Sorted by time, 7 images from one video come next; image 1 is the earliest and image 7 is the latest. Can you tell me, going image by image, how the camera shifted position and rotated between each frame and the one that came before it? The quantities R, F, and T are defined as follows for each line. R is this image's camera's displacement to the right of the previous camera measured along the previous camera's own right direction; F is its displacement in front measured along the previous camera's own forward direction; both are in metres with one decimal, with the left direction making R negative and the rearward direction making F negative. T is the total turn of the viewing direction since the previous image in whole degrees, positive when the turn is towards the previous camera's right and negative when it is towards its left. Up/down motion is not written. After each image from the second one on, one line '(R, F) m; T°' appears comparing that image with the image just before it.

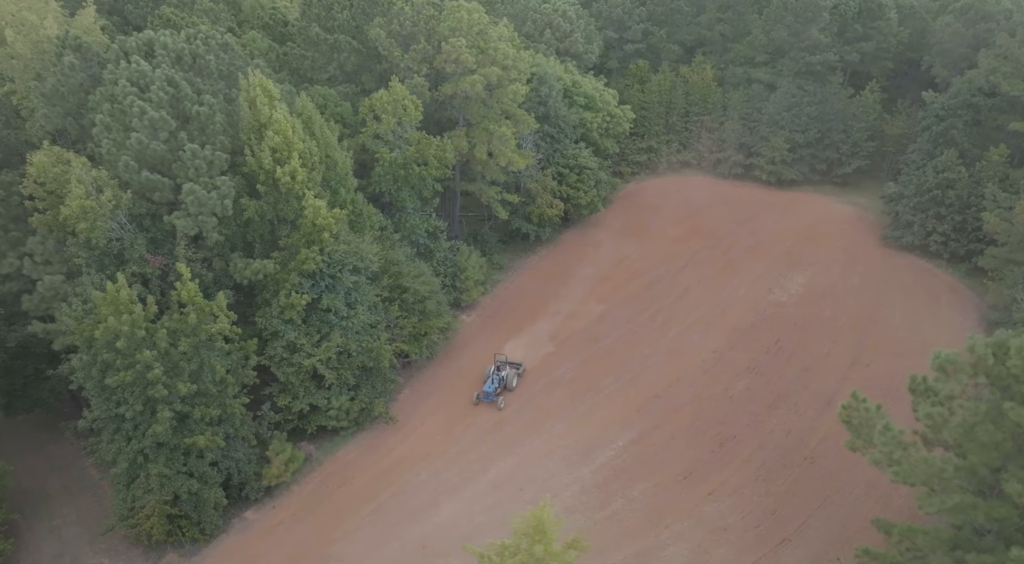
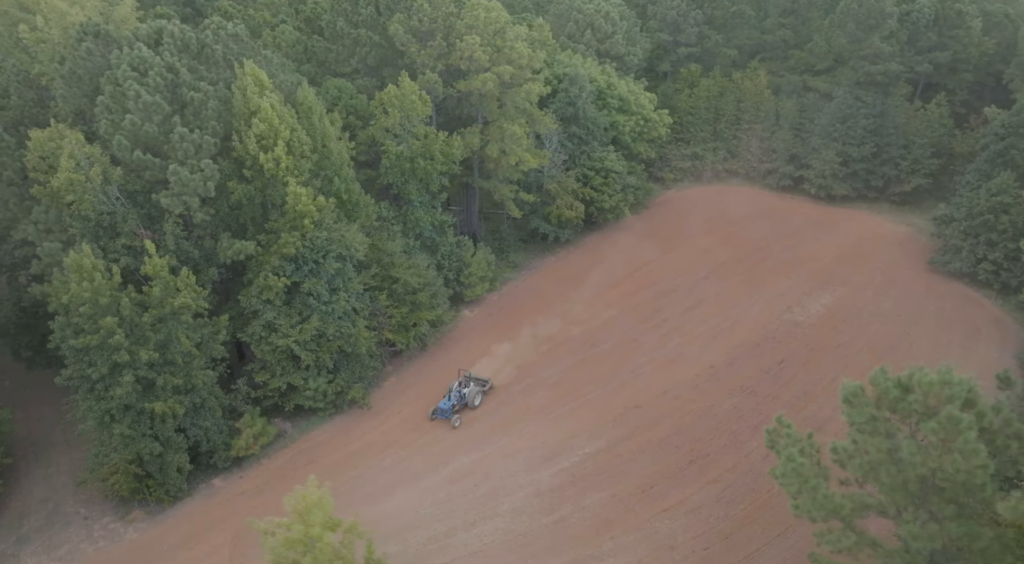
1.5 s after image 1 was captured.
(+3.8, +0.2) m; -7°
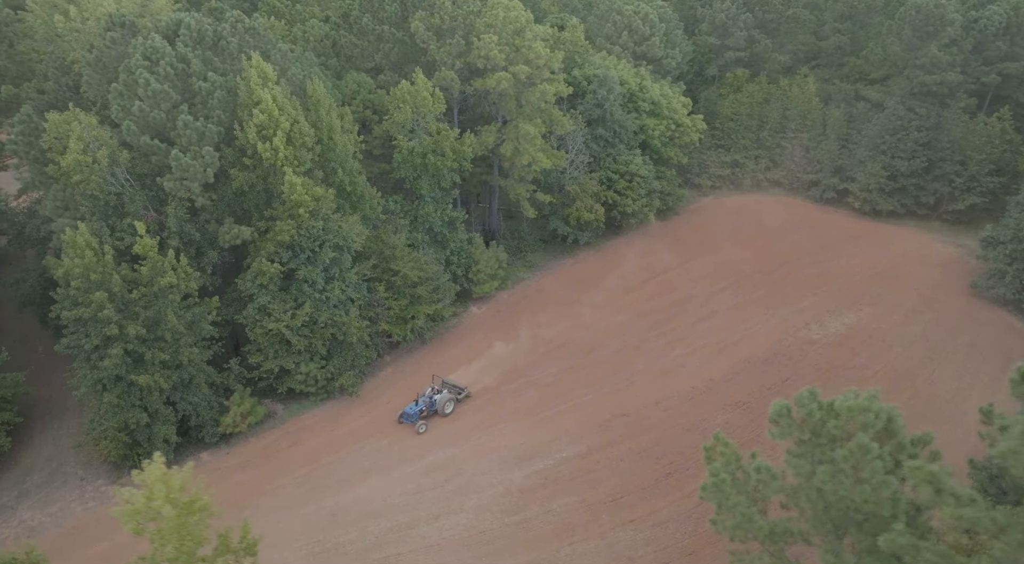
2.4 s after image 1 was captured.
(+2.9, +0.1) m; -6°
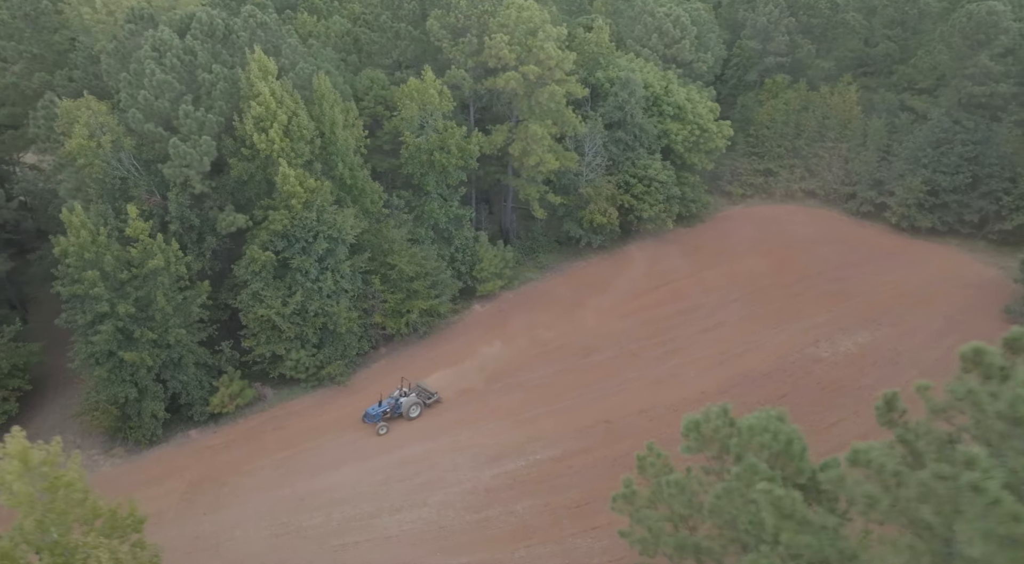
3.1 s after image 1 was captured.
(+2.8, +0.1) m; -5°
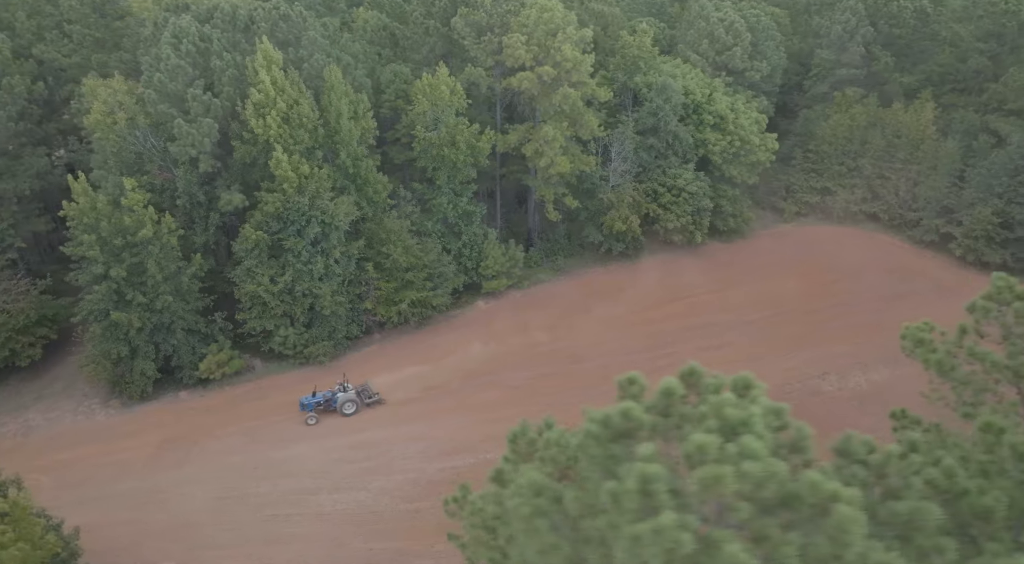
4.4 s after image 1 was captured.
(+4.9, +0.4) m; -9°
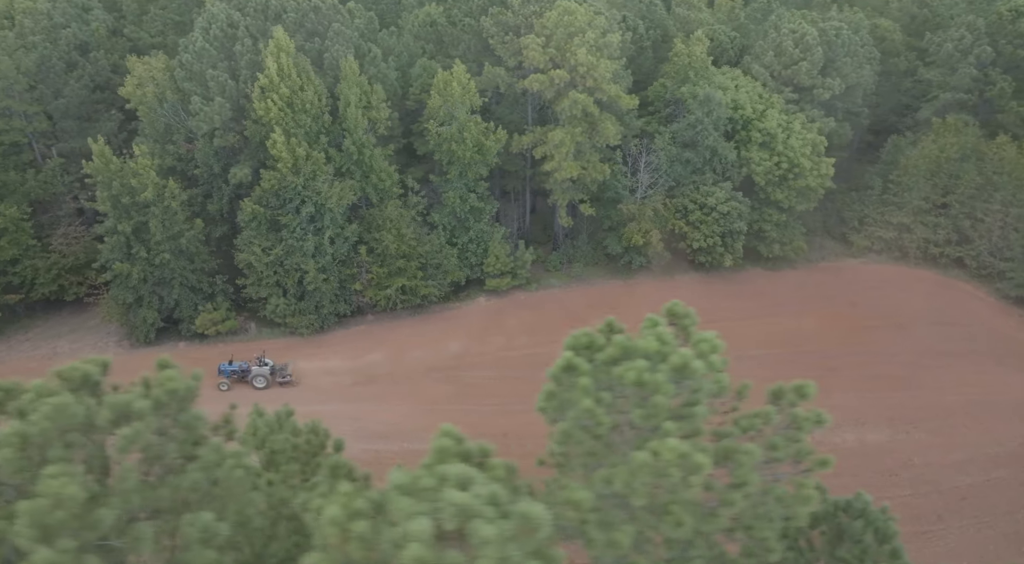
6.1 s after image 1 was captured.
(+7.1, +0.8) m; -12°
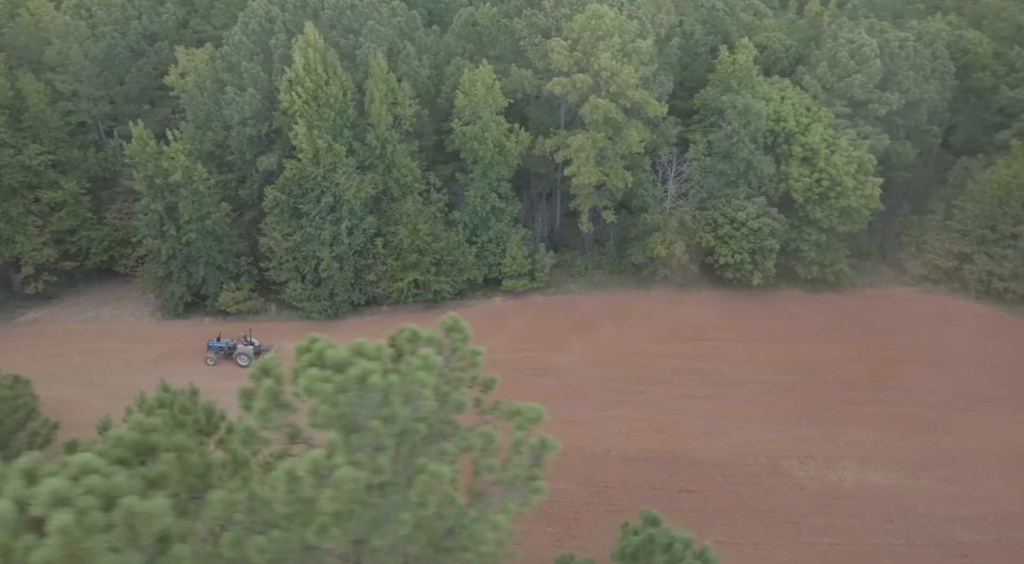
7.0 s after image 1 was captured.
(+3.6, +0.2) m; -8°
